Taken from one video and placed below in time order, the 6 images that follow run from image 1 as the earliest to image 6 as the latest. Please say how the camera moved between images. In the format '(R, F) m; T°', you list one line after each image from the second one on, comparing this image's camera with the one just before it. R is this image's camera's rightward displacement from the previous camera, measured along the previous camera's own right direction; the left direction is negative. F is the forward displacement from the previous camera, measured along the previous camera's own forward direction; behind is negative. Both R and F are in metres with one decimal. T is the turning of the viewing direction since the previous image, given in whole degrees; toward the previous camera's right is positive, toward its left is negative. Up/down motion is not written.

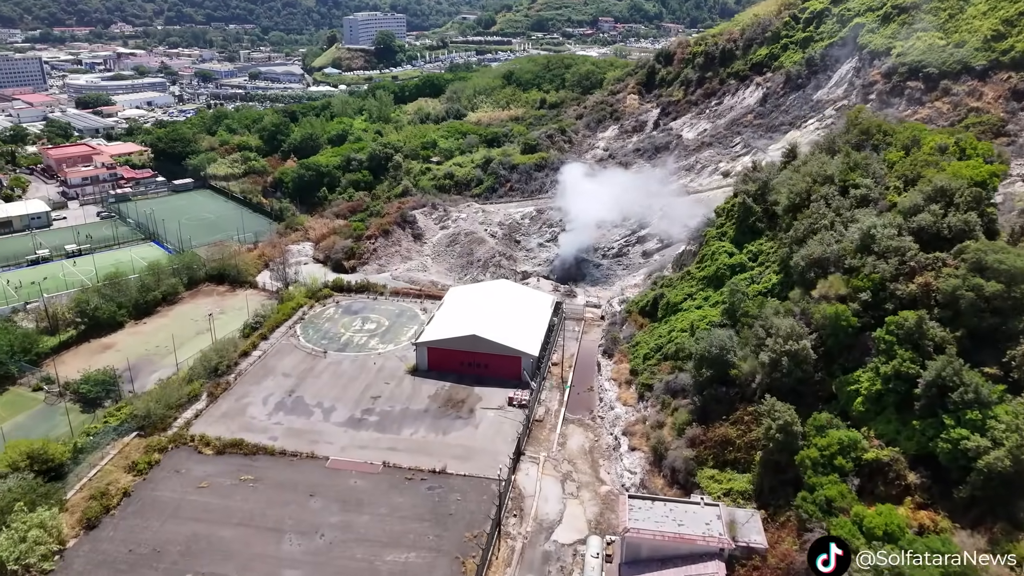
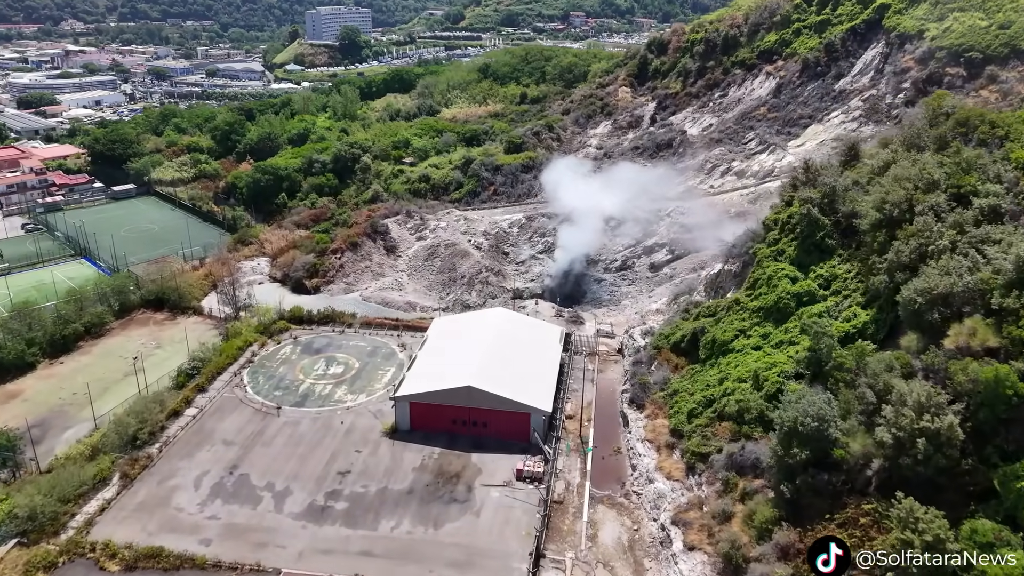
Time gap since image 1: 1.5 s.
(-1.0, +6.1) m; +2°
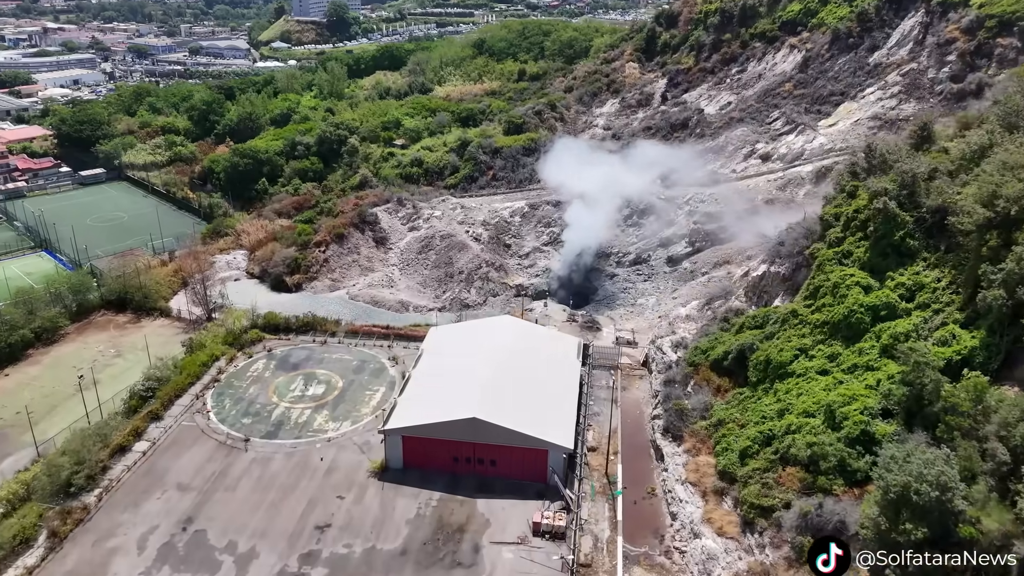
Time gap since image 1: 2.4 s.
(-0.5, +3.9) m; +1°
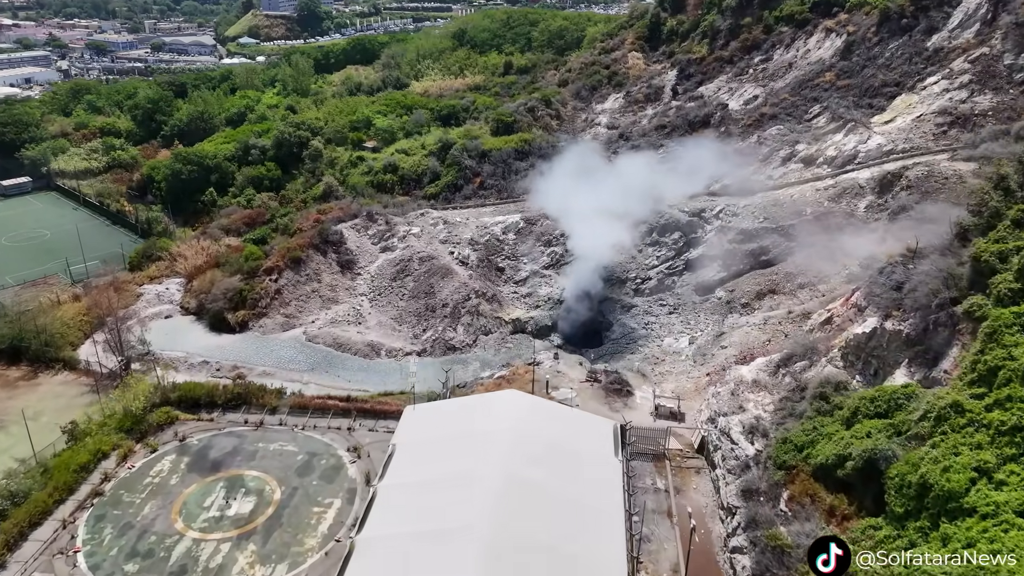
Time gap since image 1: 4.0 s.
(-0.6, +6.7) m; +2°
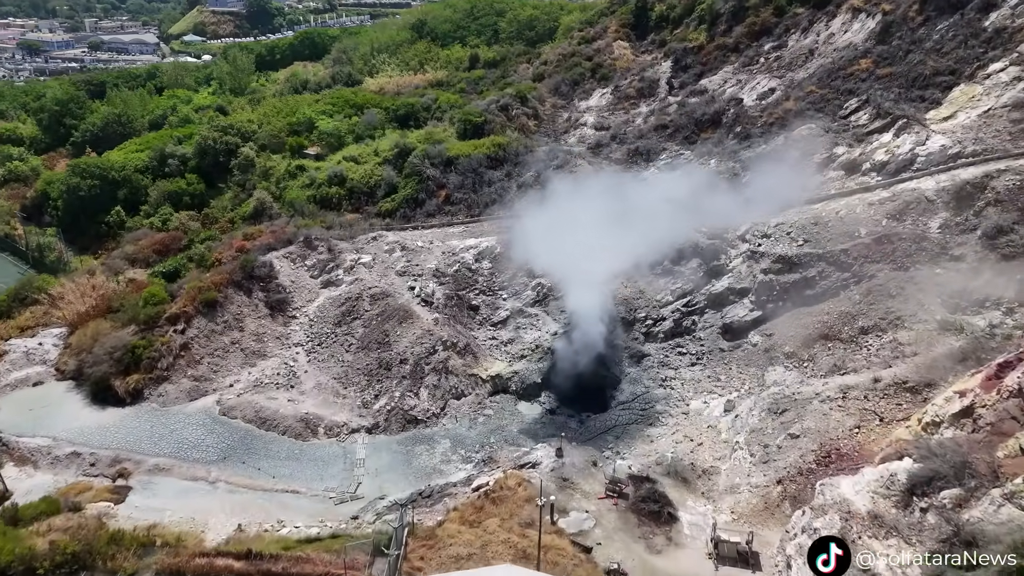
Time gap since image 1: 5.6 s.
(-0.3, +6.6) m; +3°
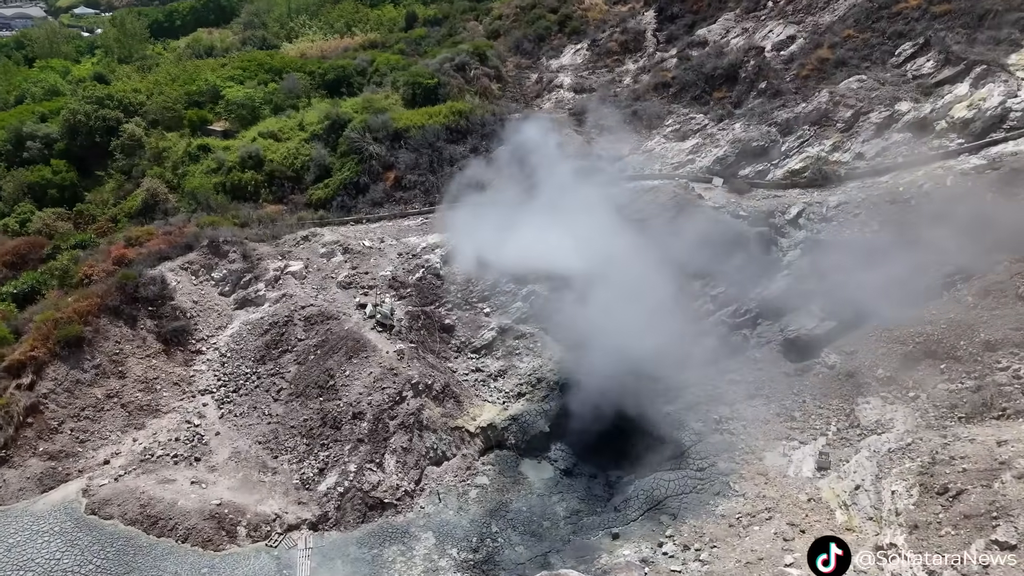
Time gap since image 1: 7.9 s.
(-1.4, +6.5) m; +5°
